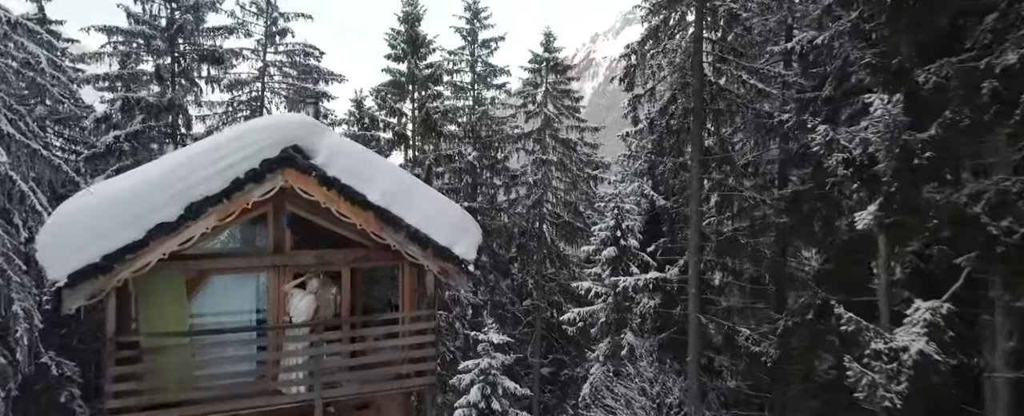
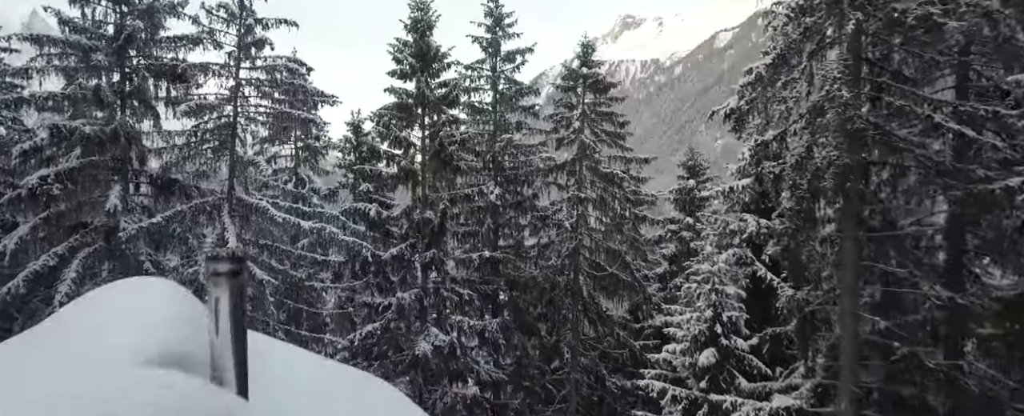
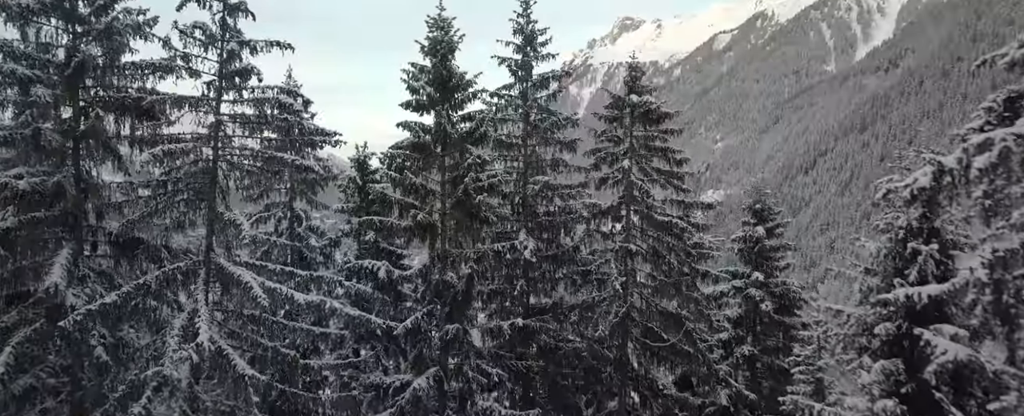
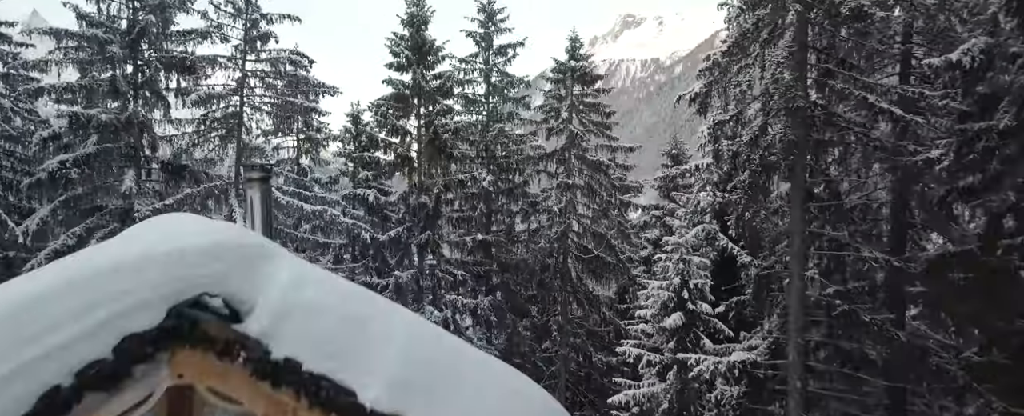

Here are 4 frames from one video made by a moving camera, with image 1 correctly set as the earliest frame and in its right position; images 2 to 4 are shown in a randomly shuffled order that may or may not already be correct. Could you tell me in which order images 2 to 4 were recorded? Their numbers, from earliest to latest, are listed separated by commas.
4, 2, 3
